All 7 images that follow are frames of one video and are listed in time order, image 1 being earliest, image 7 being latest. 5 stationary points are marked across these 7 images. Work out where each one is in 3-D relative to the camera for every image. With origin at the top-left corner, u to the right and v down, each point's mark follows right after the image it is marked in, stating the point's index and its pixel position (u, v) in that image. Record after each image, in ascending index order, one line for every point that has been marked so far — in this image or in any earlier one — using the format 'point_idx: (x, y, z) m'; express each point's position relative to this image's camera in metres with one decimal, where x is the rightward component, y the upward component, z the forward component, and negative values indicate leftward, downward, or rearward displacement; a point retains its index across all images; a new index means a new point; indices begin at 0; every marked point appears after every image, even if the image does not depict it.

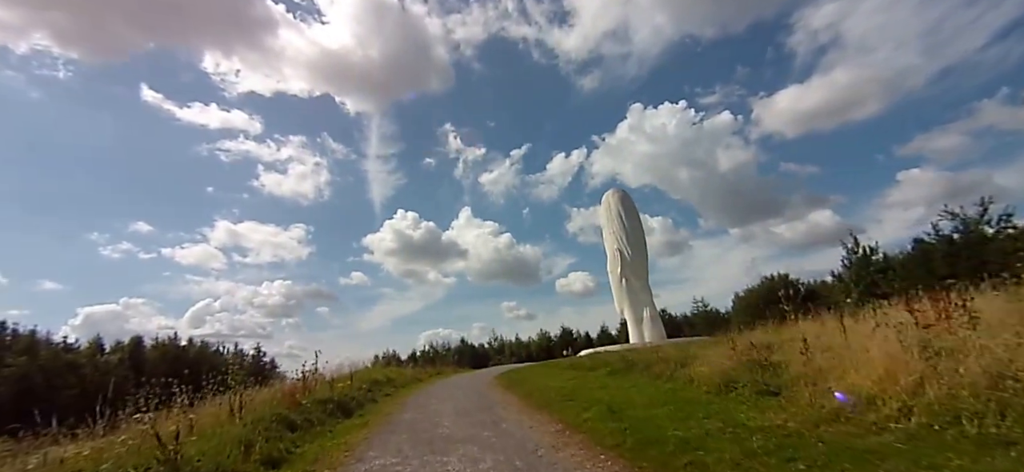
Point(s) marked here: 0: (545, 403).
0: (+1.7, -5.5, +14.1) m
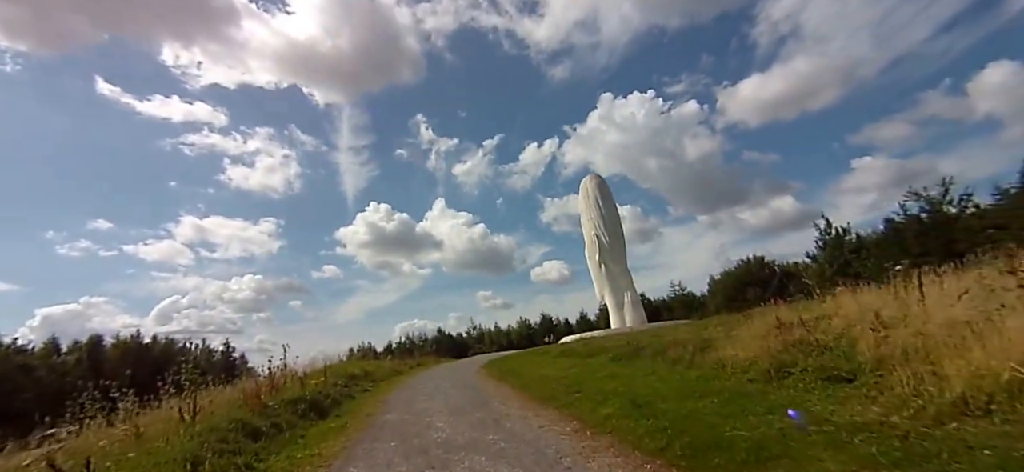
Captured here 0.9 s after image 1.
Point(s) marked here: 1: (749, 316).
0: (+1.6, -4.7, +12.9) m
1: (+8.8, -2.9, +15.1) m
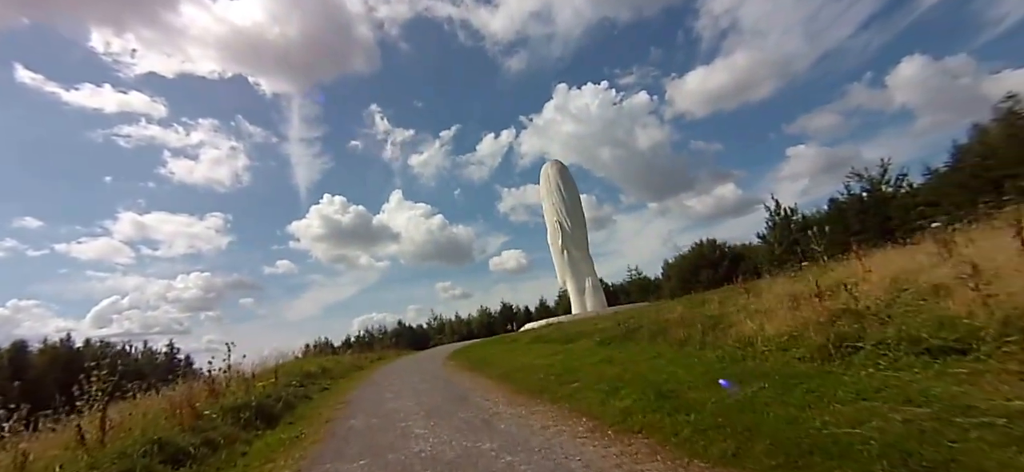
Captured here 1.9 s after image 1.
0: (+1.1, -3.9, +11.5) m
1: (+8.1, -1.9, +14.4) m
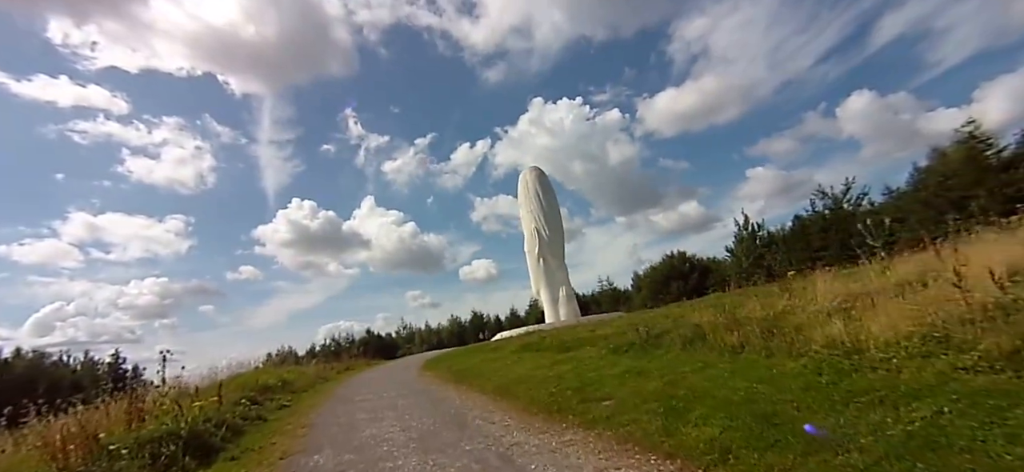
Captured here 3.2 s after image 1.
0: (+1.3, -3.6, +9.4) m
1: (+8.1, -1.8, +12.7) m
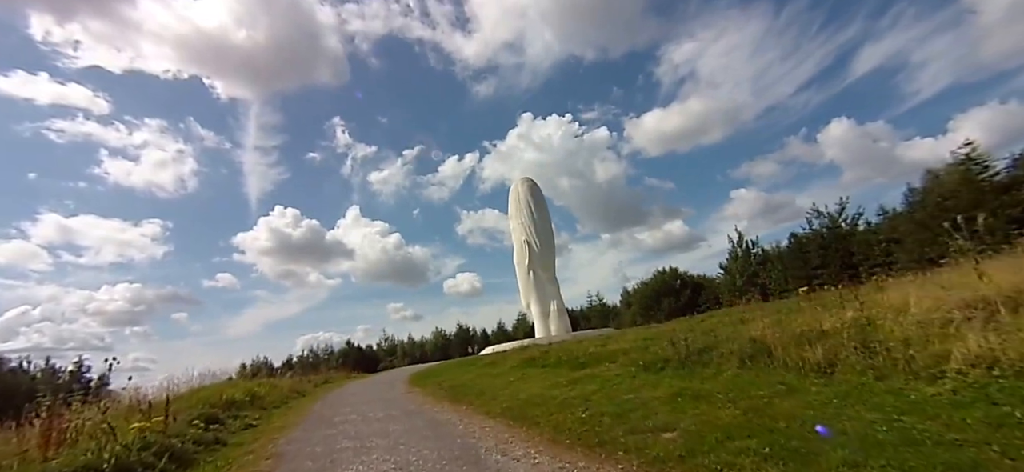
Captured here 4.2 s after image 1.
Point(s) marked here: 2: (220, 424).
0: (+1.8, -3.4, +7.4) m
1: (+8.5, -1.8, +11.0) m
2: (-10.2, -6.6, +15.0) m
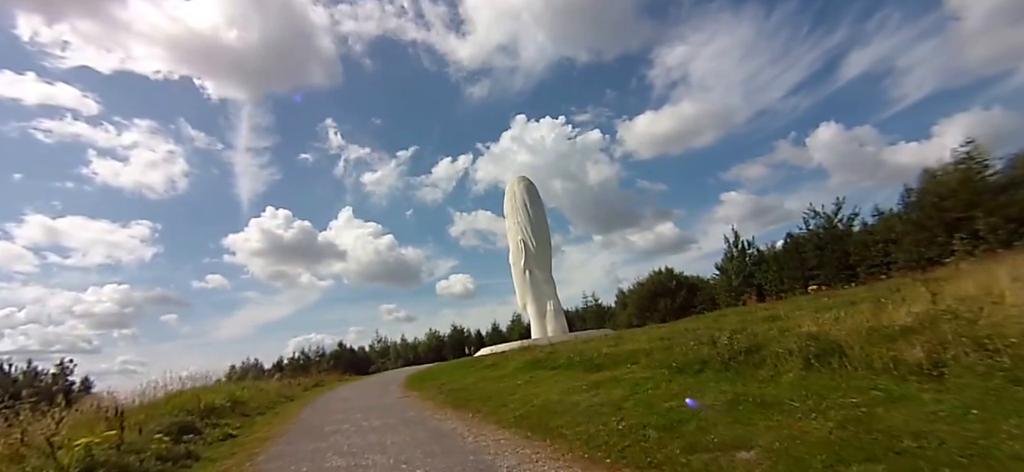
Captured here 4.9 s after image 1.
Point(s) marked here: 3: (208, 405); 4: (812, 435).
0: (+2.3, -3.0, +6.0) m
1: (+8.9, -1.5, +9.7) m
2: (-9.9, -6.2, +13.4) m
3: (-12.5, -7.0, +17.7) m
4: (+3.7, -2.5, +5.3) m
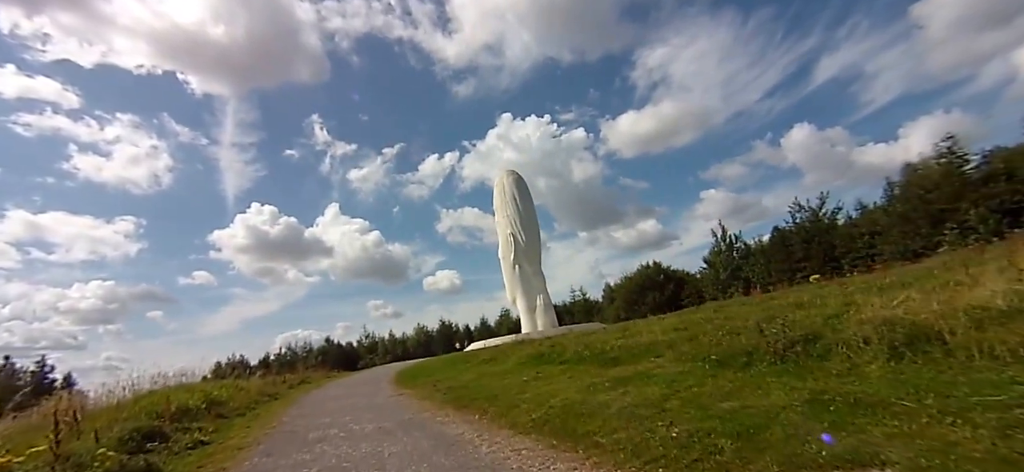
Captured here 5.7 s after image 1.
0: (+2.7, -2.5, +4.6) m
1: (+9.3, -0.9, +8.5) m
2: (-9.6, -5.6, +11.7) m
3: (-12.3, -6.4, +15.9) m
4: (+4.2, -2.0, +3.9) m
